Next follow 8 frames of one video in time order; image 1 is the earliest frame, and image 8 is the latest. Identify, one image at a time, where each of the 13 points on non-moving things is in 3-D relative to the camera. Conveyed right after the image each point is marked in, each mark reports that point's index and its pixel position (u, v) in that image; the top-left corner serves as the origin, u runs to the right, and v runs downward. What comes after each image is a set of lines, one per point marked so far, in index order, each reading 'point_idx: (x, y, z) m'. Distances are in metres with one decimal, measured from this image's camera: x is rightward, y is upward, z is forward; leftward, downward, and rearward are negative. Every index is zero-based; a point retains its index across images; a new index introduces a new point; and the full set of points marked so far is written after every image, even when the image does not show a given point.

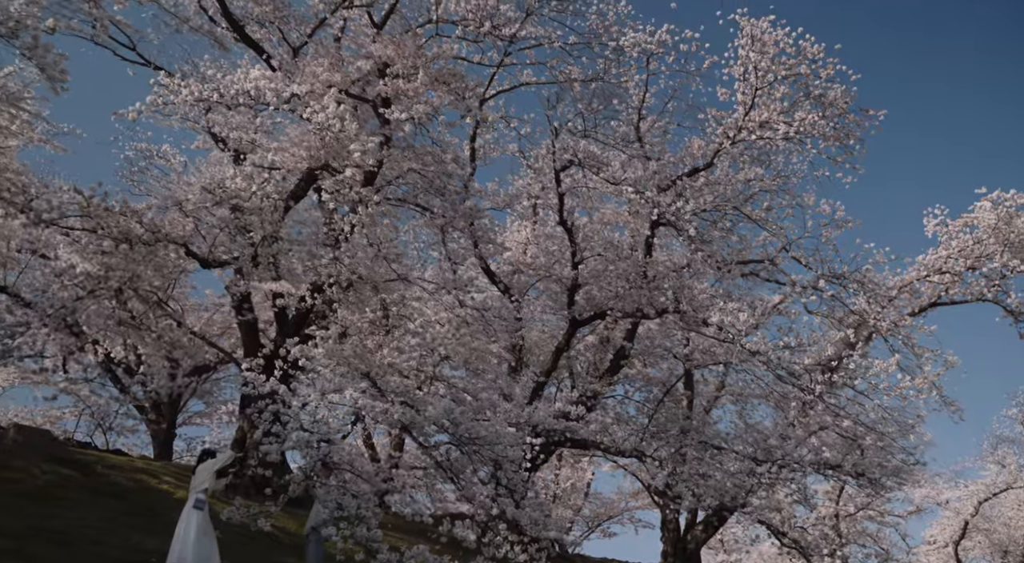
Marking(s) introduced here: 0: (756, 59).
0: (+4.1, +3.6, +17.6) m
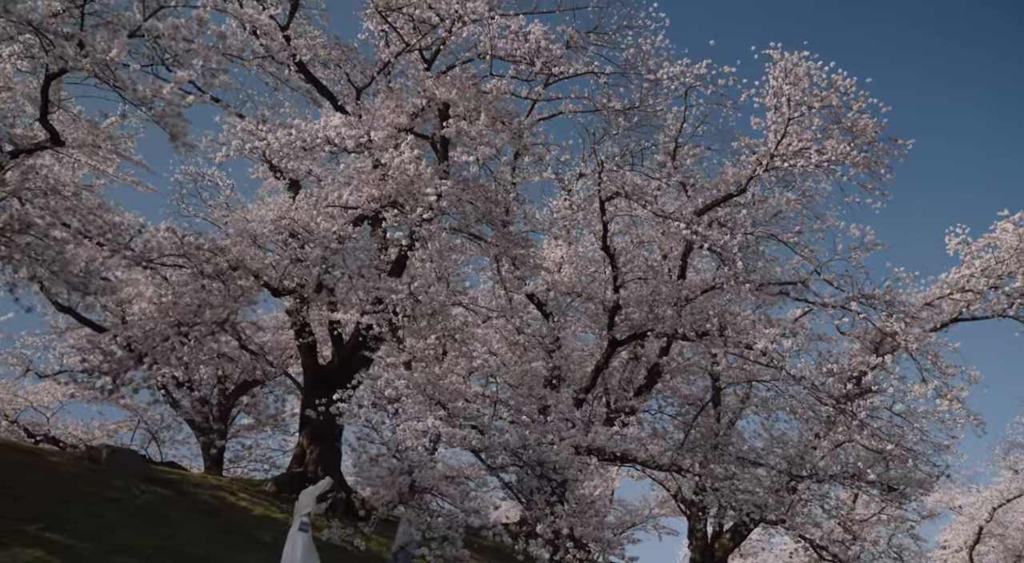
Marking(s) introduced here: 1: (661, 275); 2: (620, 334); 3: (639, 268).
0: (+4.9, +3.3, +18.4) m
1: (+2.6, +0.1, +18.2) m
2: (+1.8, -0.9, +18.2) m
3: (+2.2, +0.2, +18.2) m
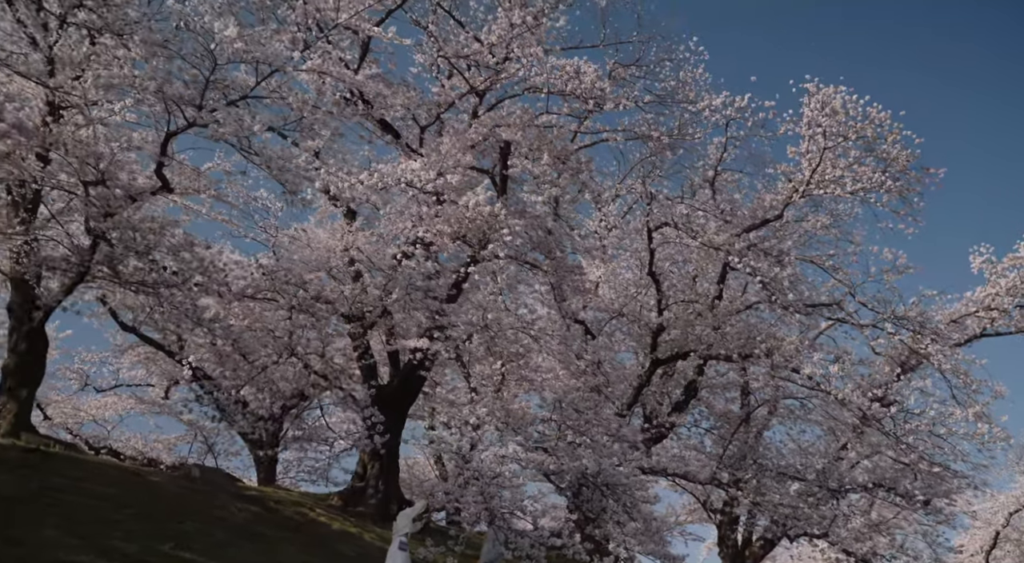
0: (+5.7, +2.9, +19.2) m
1: (+3.4, -0.3, +19.1) m
2: (+2.7, -1.3, +19.1) m
3: (+3.0, -0.2, +19.1) m
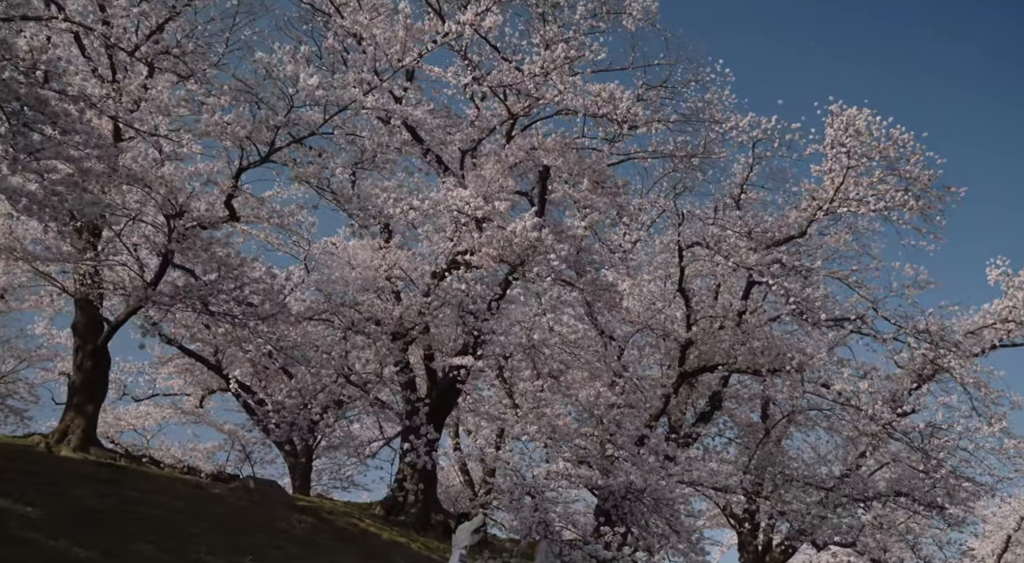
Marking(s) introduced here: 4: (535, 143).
0: (+6.3, +2.6, +19.8) m
1: (+4.1, -0.6, +19.7) m
2: (+3.3, -1.6, +19.7) m
3: (+3.7, -0.5, +19.7) m
4: (+0.4, +2.3, +17.6) m
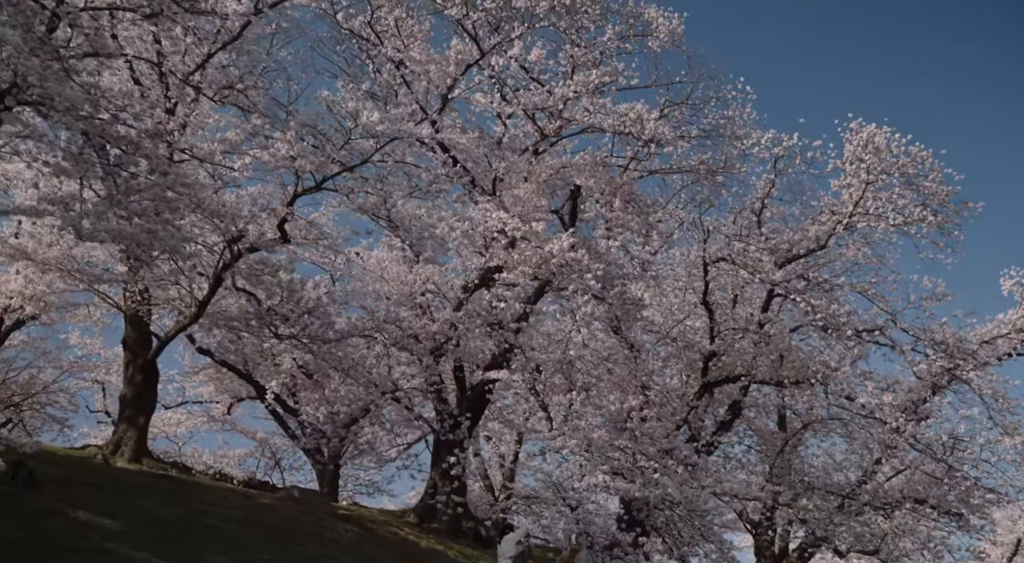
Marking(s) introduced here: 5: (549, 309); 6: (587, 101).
0: (+6.9, +2.3, +20.3) m
1: (+4.6, -0.8, +20.2) m
2: (+3.8, -1.8, +20.2) m
3: (+4.2, -0.7, +20.2) m
4: (+0.9, +2.0, +18.1) m
5: (+0.6, -0.5, +17.8) m
6: (+1.3, +3.0, +17.6) m
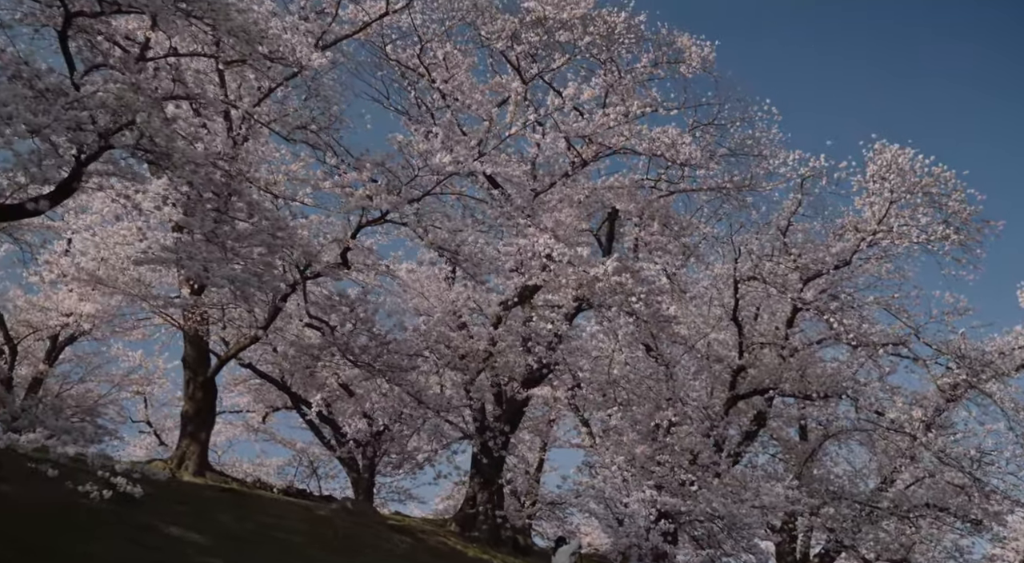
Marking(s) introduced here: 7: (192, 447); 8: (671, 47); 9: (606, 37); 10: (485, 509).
0: (+7.5, +2.0, +20.9) m
1: (+5.3, -1.1, +20.8) m
2: (+4.5, -2.1, +20.9) m
3: (+4.9, -1.0, +20.9) m
4: (+1.6, +1.7, +18.8) m
5: (+1.3, -0.8, +18.5) m
6: (+1.9, +2.7, +18.3) m
7: (-4.9, -2.5, +16.1) m
8: (+2.9, +4.2, +19.2) m
9: (+1.8, +4.5, +19.7) m
10: (-0.5, -4.1, +19.2) m
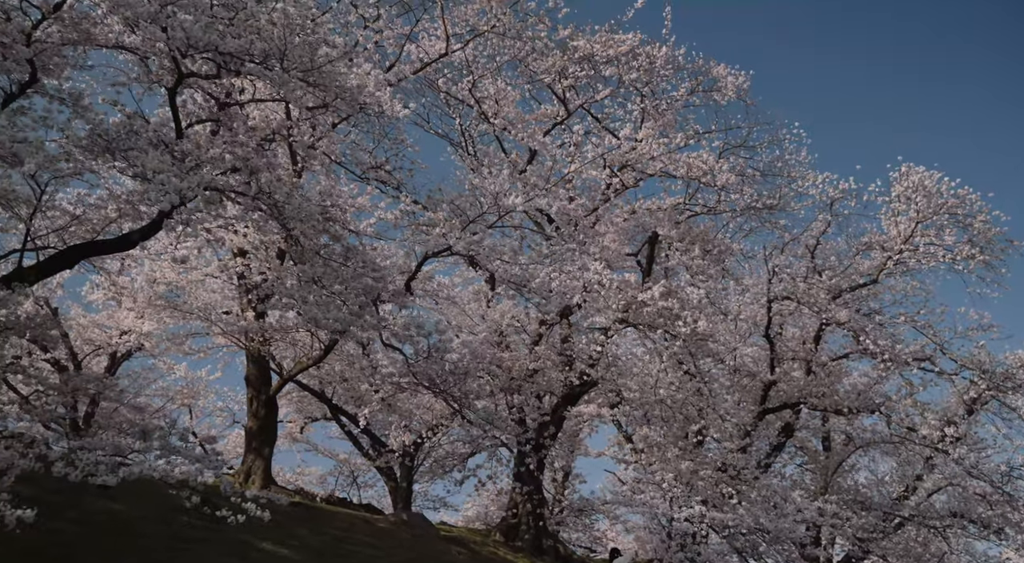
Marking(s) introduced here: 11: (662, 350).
0: (+8.3, +1.7, +21.6) m
1: (+6.1, -1.5, +21.5) m
2: (+5.3, -2.5, +21.6) m
3: (+5.7, -1.4, +21.6) m
4: (+2.3, +1.4, +19.6) m
5: (+2.0, -1.1, +19.3) m
6: (+2.7, +2.3, +19.1) m
7: (-4.1, -2.9, +16.9) m
8: (+3.7, +3.9, +20.0) m
9: (+2.6, +4.1, +20.5) m
10: (+0.3, -4.5, +20.0) m
11: (+2.6, -1.2, +18.7) m
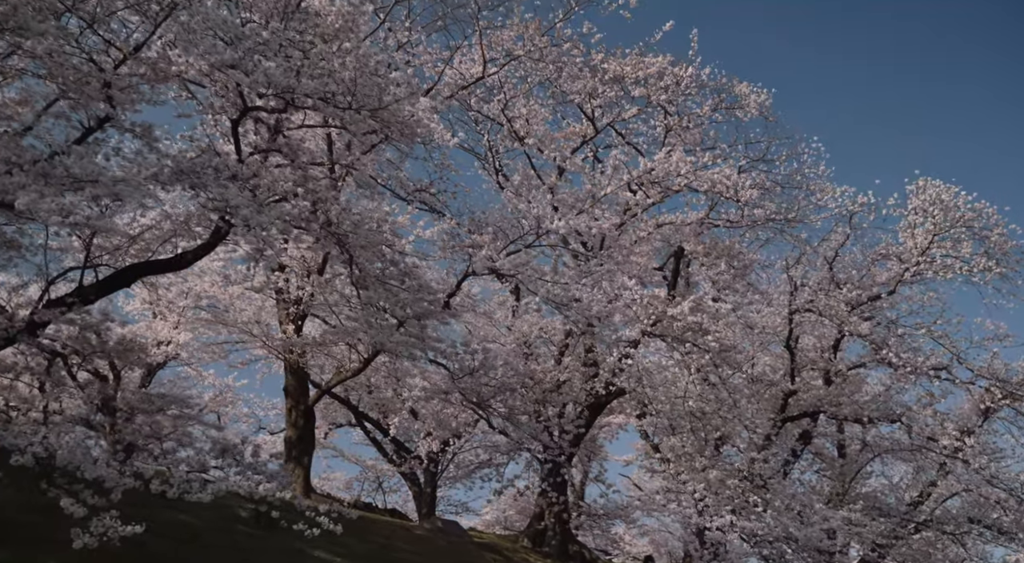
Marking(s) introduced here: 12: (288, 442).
0: (+8.9, +1.4, +22.1) m
1: (+6.6, -1.7, +22.0) m
2: (+5.9, -2.7, +22.1) m
3: (+6.2, -1.6, +22.1) m
4: (+2.8, +1.2, +20.1) m
5: (+2.5, -1.3, +19.8) m
6: (+3.2, +2.1, +19.6) m
7: (-3.6, -3.1, +17.5) m
8: (+4.2, +3.7, +20.5) m
9: (+3.1, +3.9, +21.0) m
10: (+0.8, -4.7, +20.5) m
11: (+3.2, -1.4, +19.2) m
12: (-3.8, -2.6, +17.6) m
